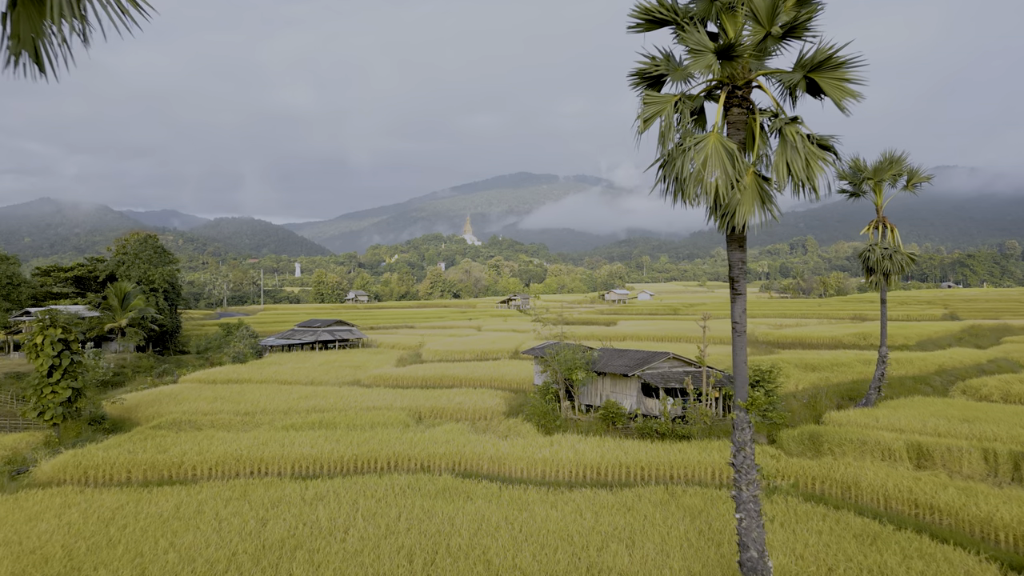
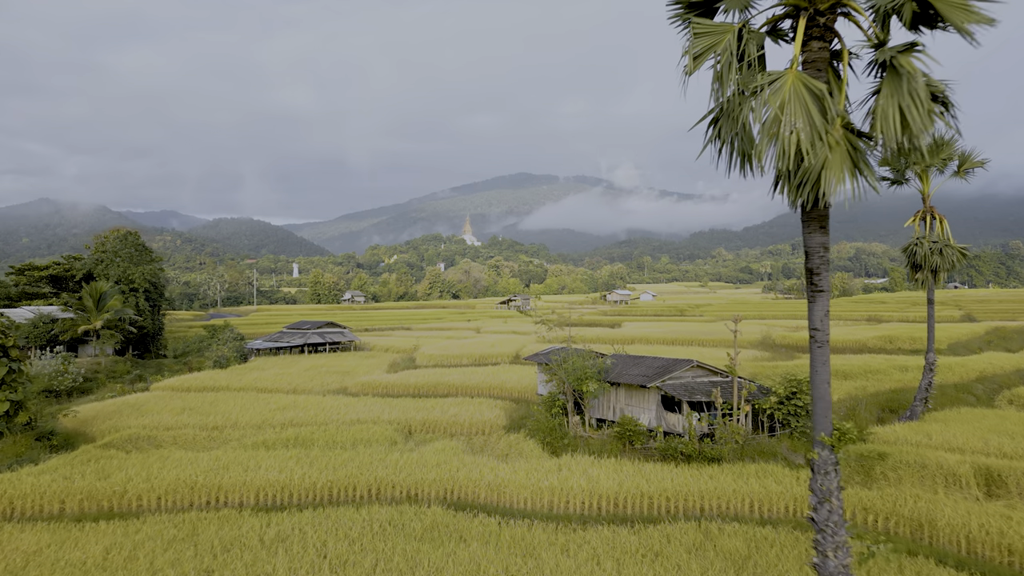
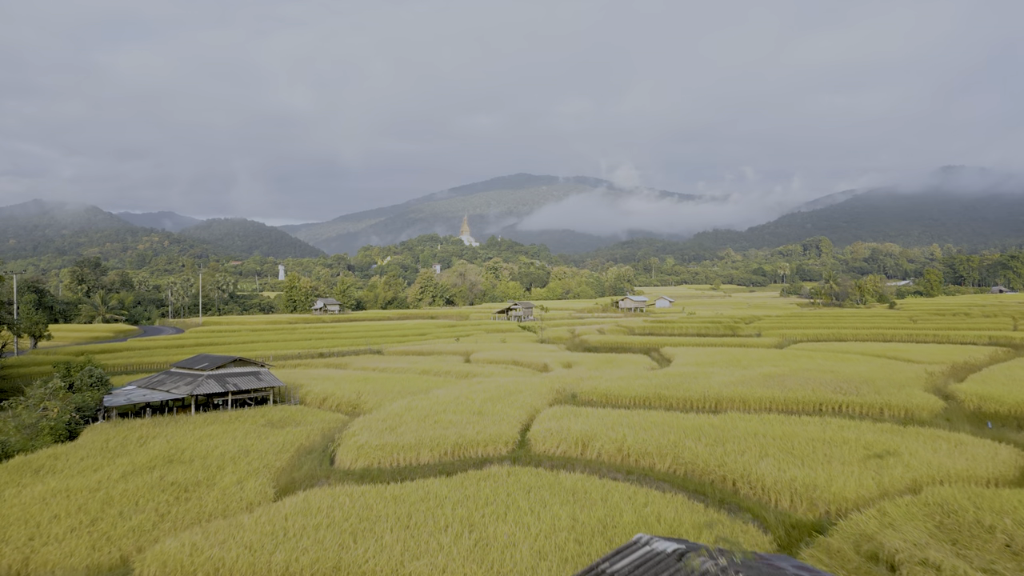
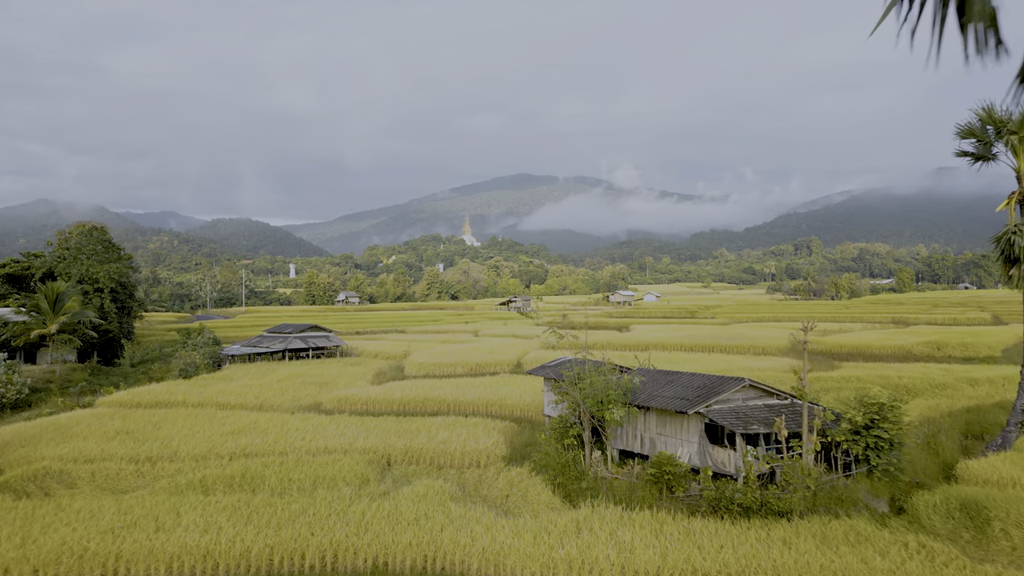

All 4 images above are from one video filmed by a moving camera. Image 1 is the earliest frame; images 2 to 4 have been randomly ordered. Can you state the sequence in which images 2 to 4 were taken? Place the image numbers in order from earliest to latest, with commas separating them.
2, 4, 3
